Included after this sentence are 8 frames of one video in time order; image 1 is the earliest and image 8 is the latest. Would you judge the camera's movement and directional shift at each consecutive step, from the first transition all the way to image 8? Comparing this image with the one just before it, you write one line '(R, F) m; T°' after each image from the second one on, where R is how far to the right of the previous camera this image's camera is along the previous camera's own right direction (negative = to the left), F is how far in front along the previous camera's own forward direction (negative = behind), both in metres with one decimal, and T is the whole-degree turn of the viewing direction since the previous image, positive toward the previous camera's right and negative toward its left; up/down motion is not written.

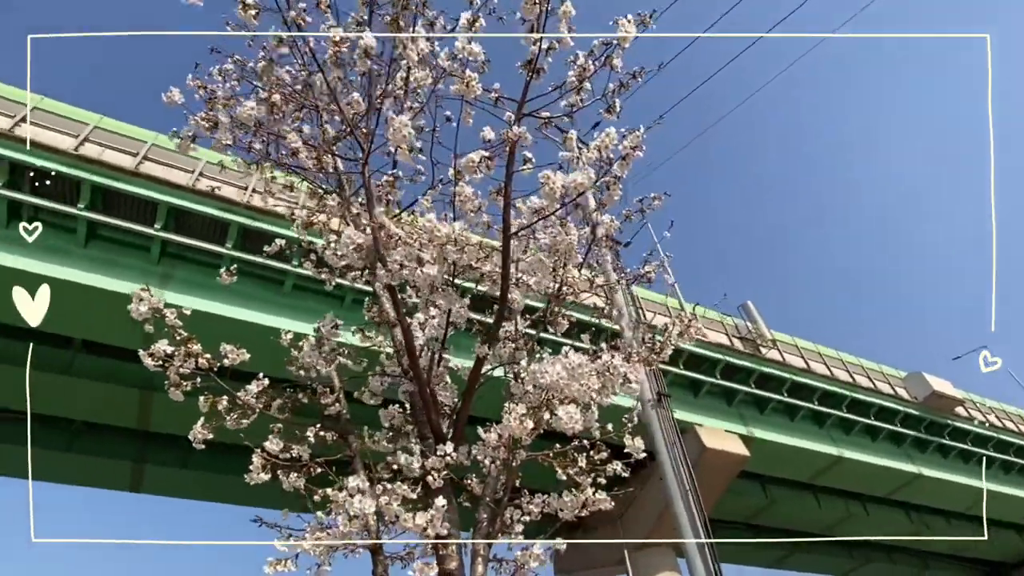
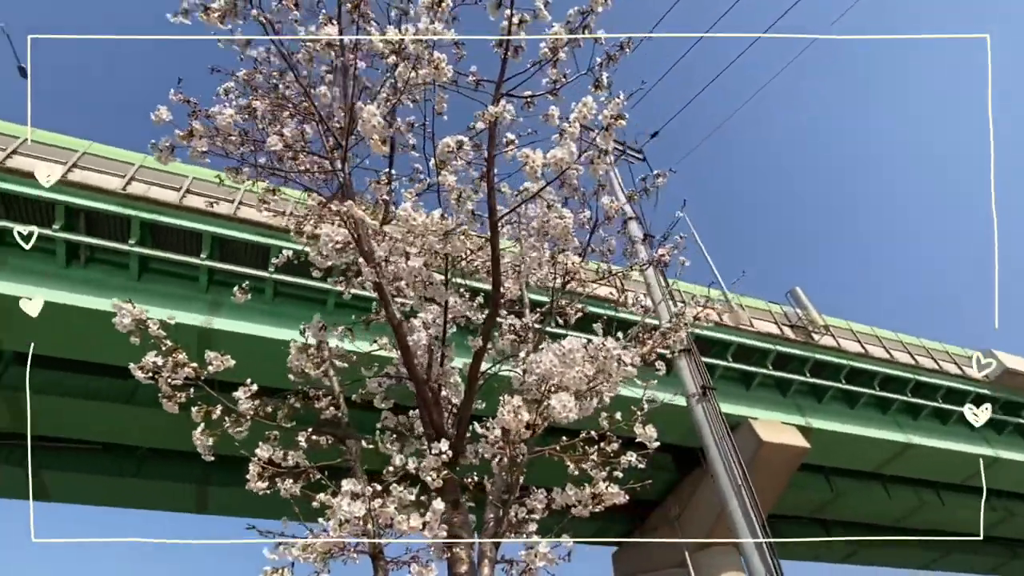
(+0.9, +0.3) m; -9°
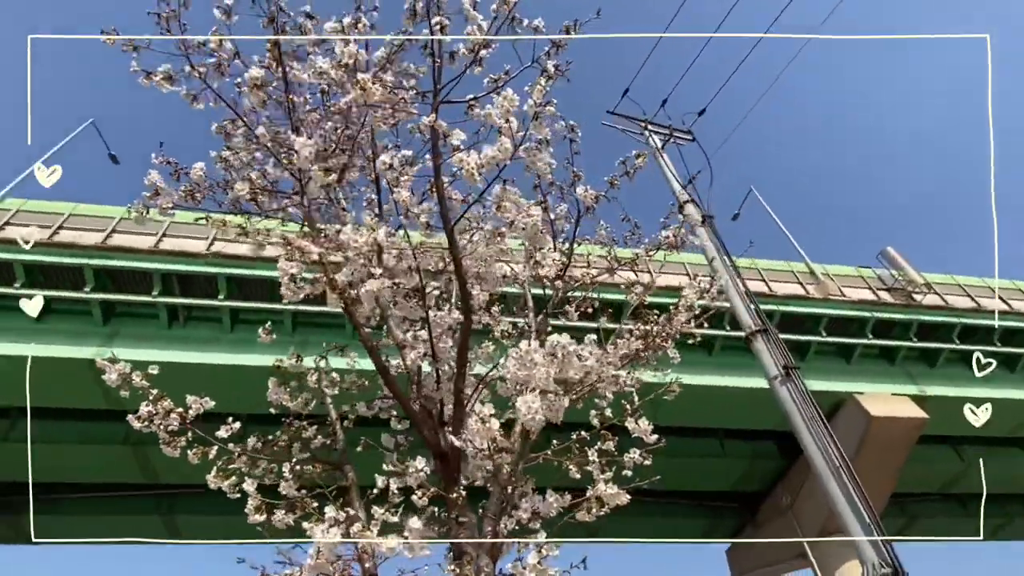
(-0.2, +0.2) m; +3°
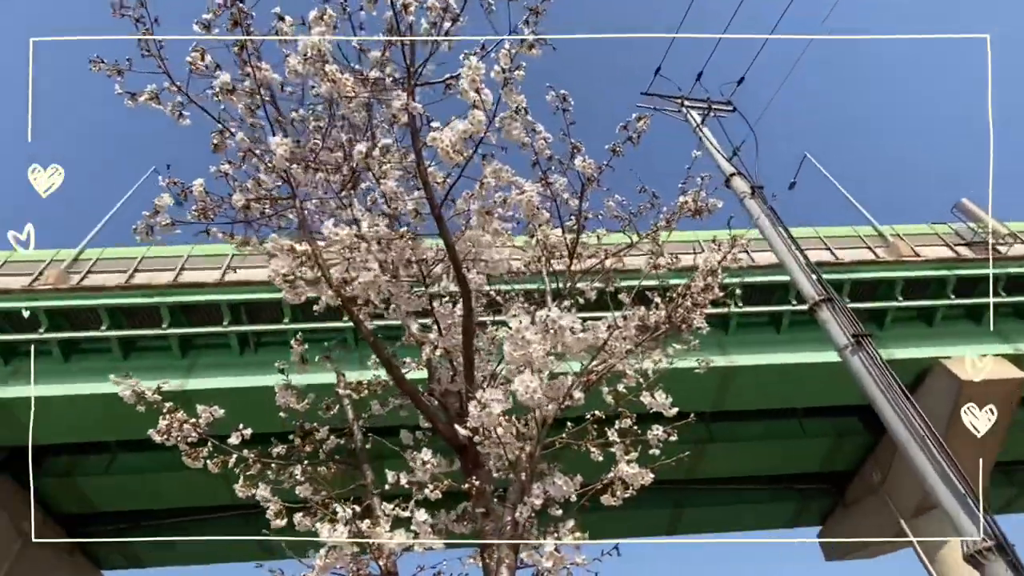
(-0.1, +0.1) m; 0°
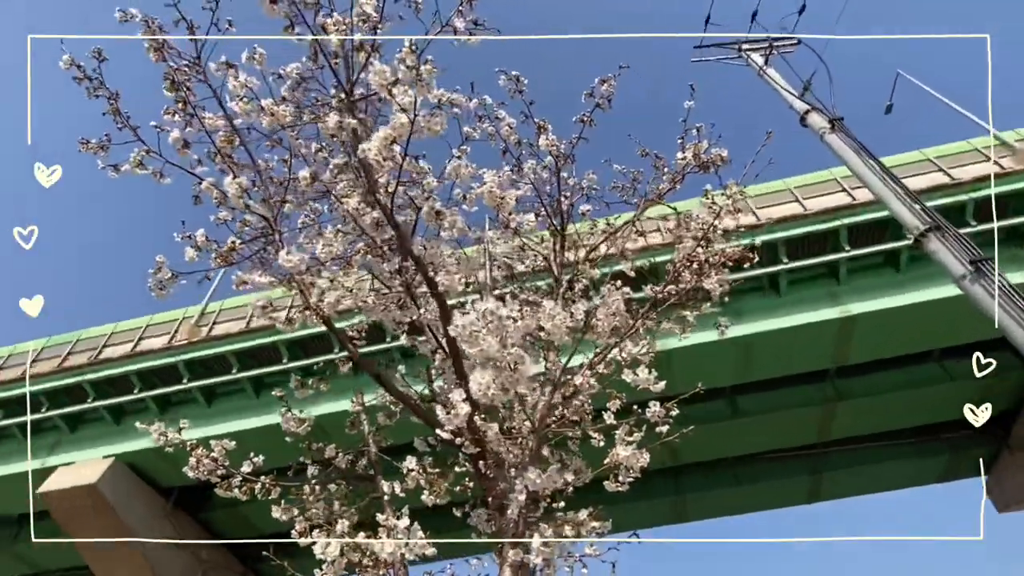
(0.0, +0.2) m; 0°
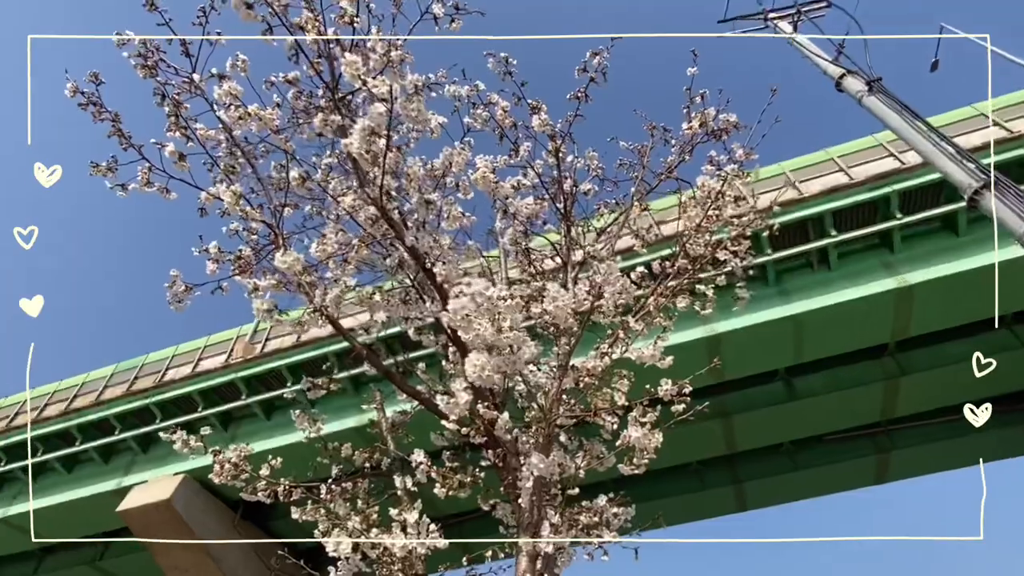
(+0.1, -0.7) m; 0°
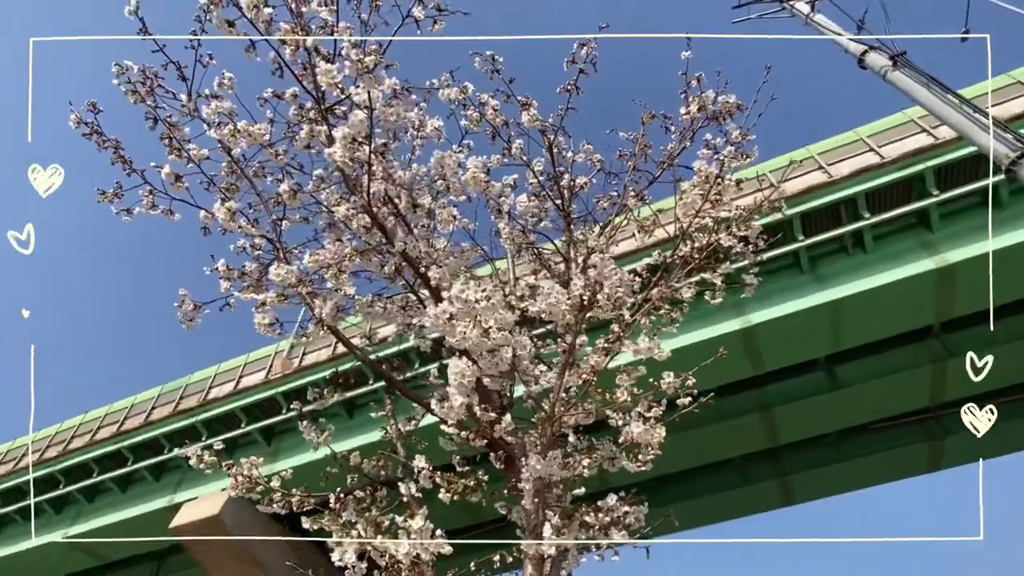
(0.0, +0.1) m; 0°
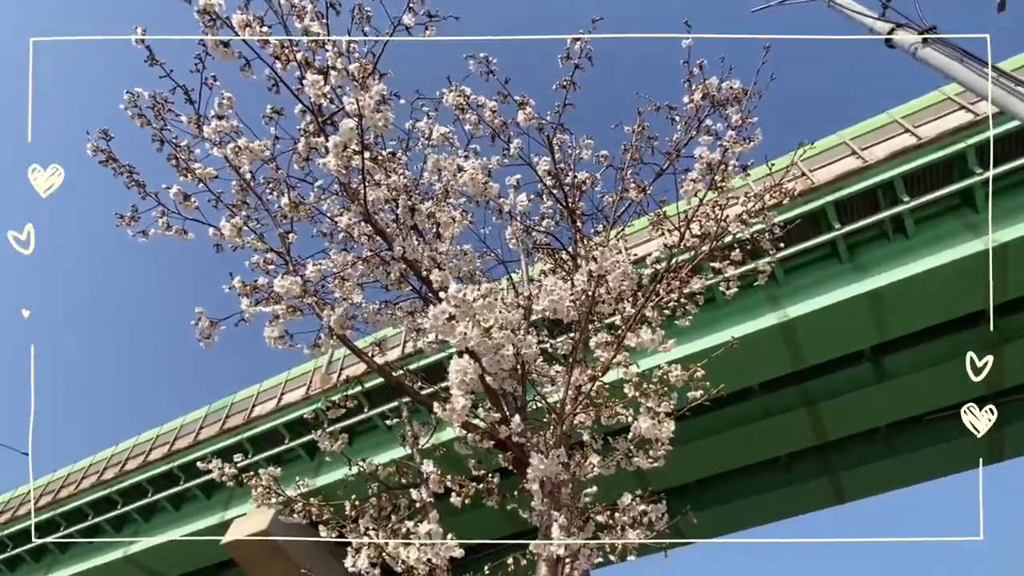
(0.0, 0.0) m; -1°
